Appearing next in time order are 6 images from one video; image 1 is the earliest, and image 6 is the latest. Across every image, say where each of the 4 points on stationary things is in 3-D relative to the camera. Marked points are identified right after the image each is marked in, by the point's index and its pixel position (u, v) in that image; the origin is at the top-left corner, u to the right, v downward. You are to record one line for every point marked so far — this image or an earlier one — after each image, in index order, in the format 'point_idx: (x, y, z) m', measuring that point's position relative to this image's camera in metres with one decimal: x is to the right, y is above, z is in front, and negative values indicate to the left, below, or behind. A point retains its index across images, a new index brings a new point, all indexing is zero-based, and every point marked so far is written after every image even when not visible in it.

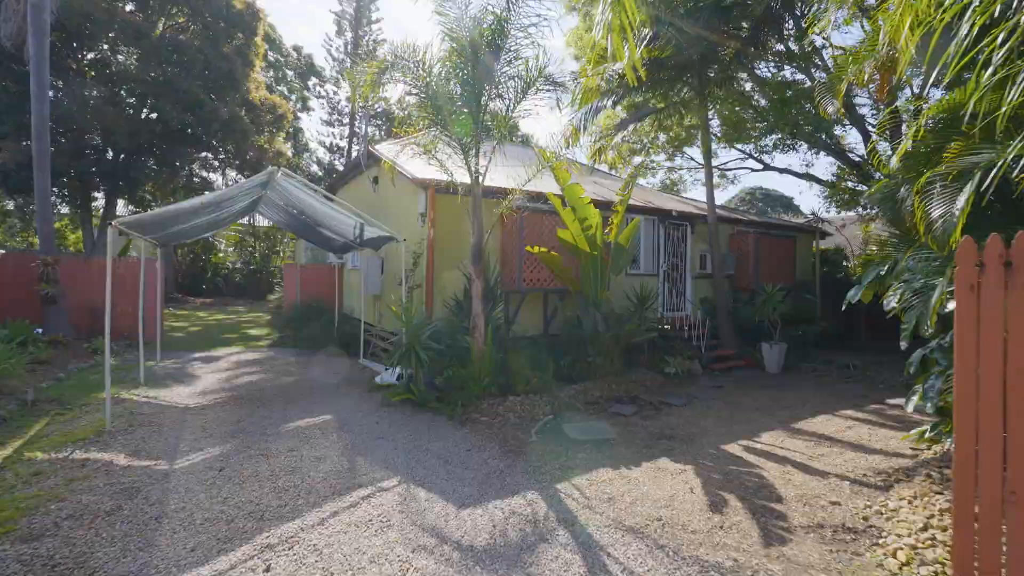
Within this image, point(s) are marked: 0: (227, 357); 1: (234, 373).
0: (-5.9, -1.4, +9.7) m
1: (-4.9, -1.5, +8.2) m
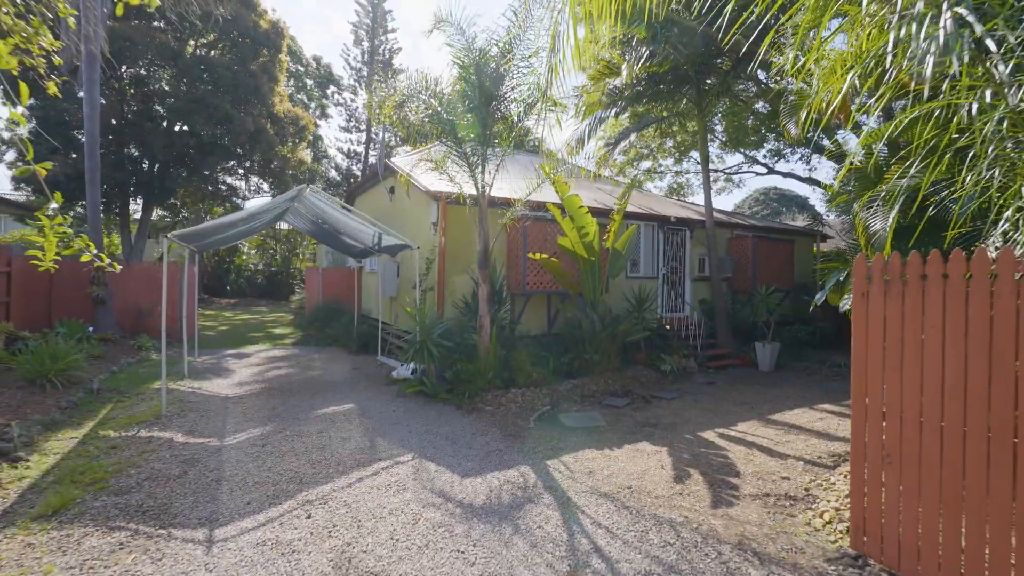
0: (-5.7, -1.5, +10.6) m
1: (-4.8, -1.5, +9.1) m
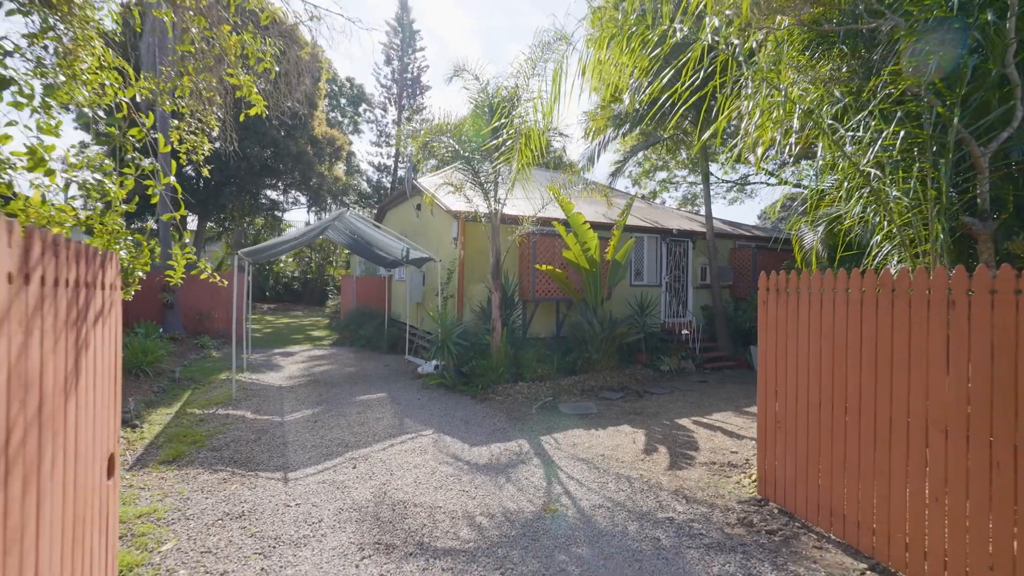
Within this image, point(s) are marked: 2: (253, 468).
0: (-5.4, -1.7, +12.0) m
1: (-4.5, -1.7, +10.4) m
2: (-2.6, -1.8, +4.7) m
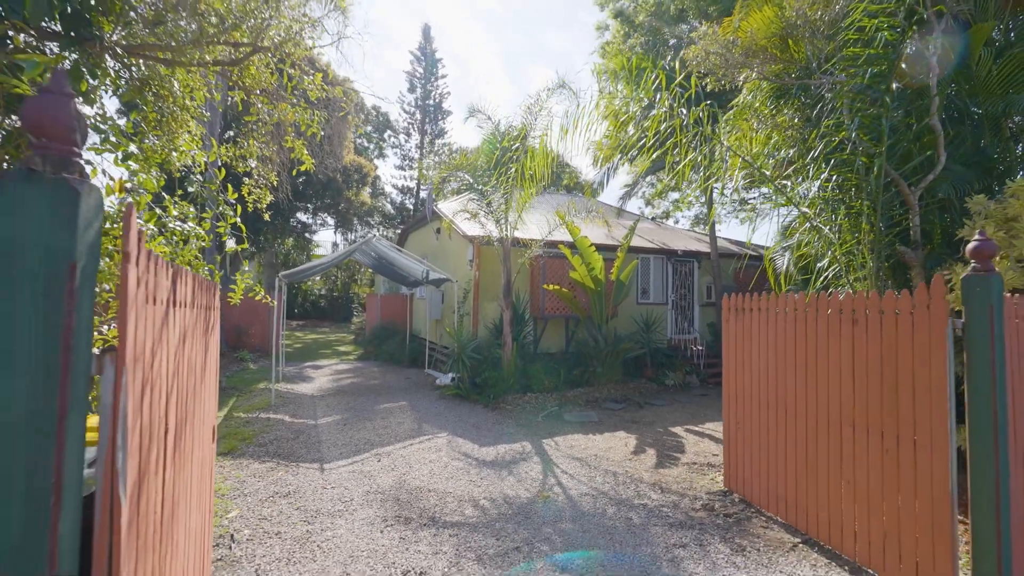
0: (-5.0, -2.2, +12.9) m
1: (-4.2, -2.1, +11.3) m
2: (-2.5, -2.0, +5.5) m
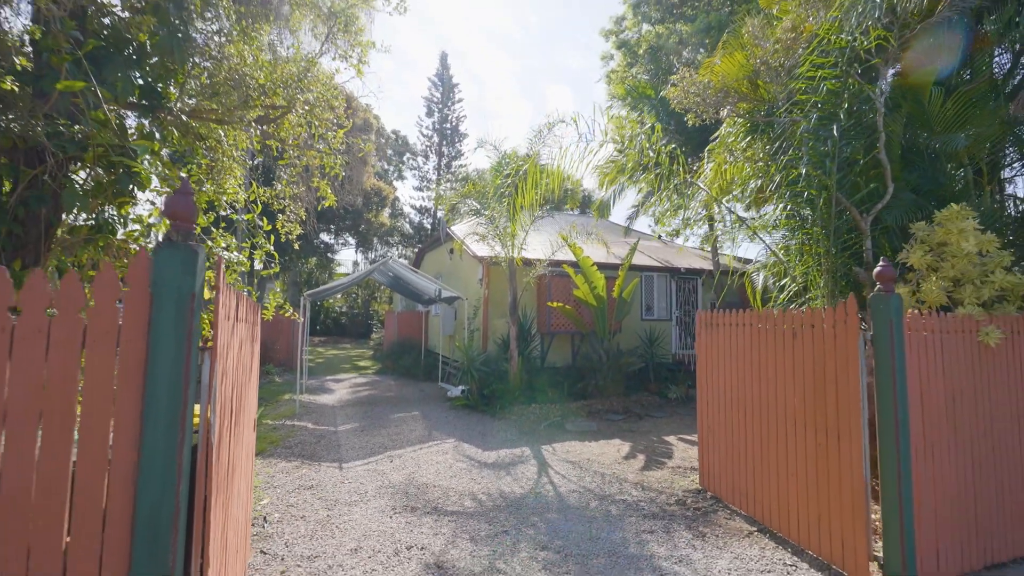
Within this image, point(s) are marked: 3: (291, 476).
0: (-4.8, -2.7, +13.7) m
1: (-4.0, -2.6, +12.0) m
2: (-2.5, -2.3, +6.2) m
3: (-2.6, -2.2, +5.5) m
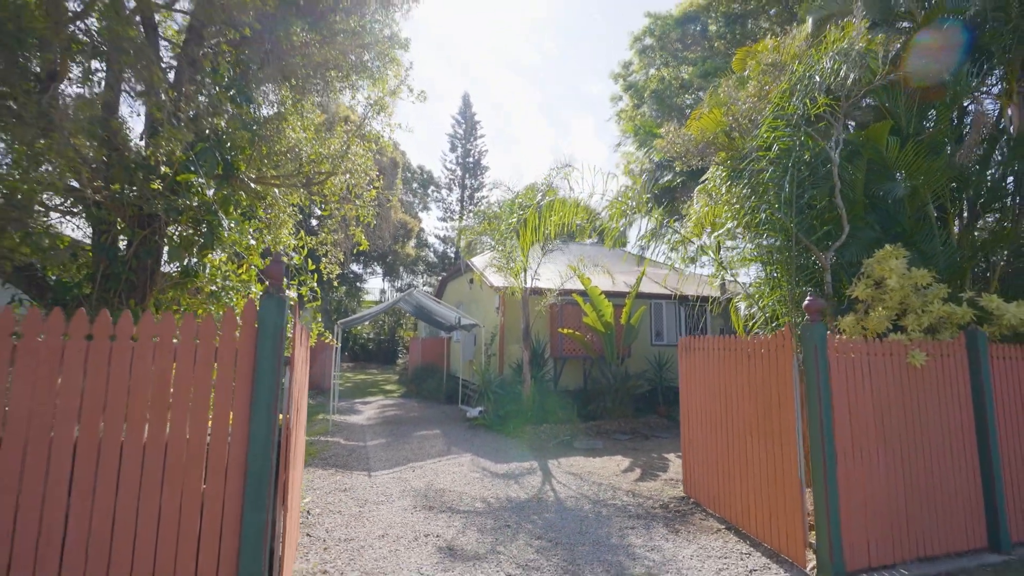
0: (-4.2, -3.5, +14.6) m
1: (-3.6, -3.4, +12.9) m
2: (-2.4, -2.7, +7.0) m
3: (-2.5, -2.6, +6.4) m
